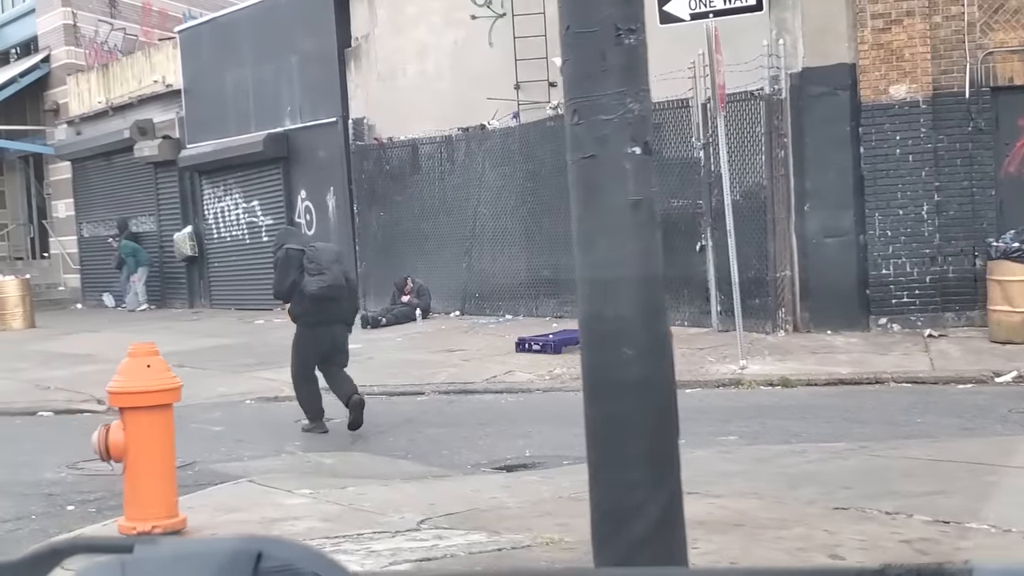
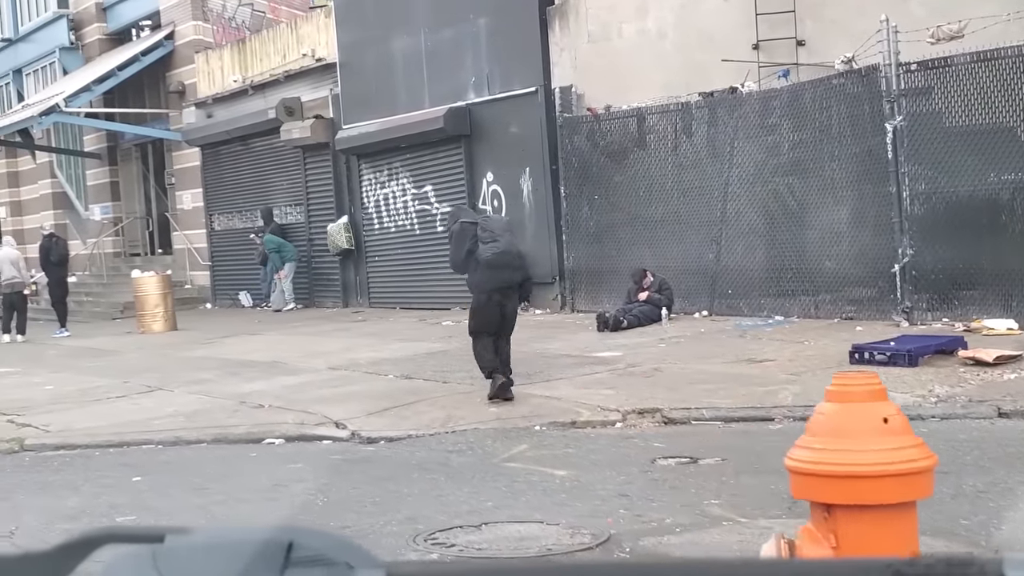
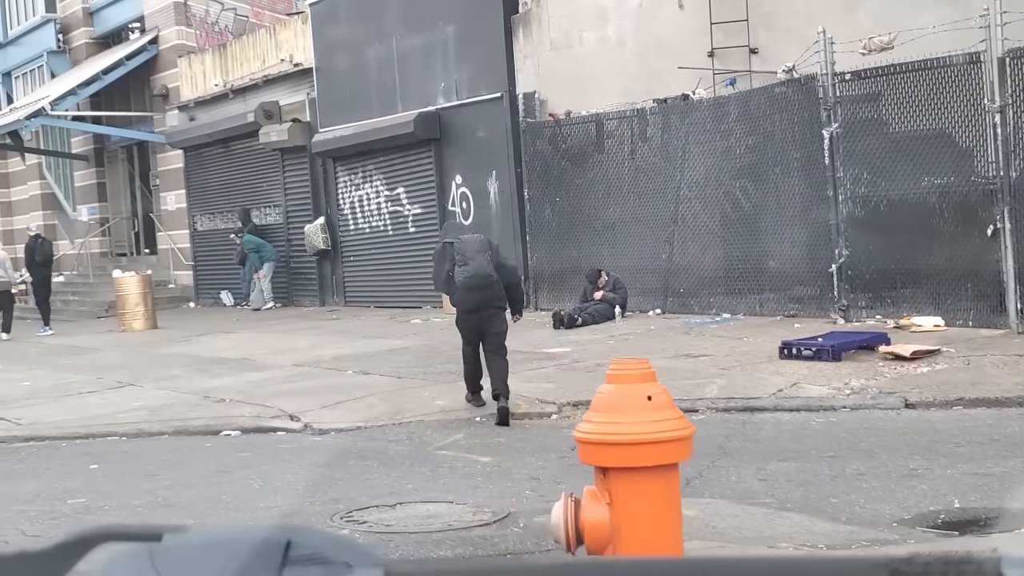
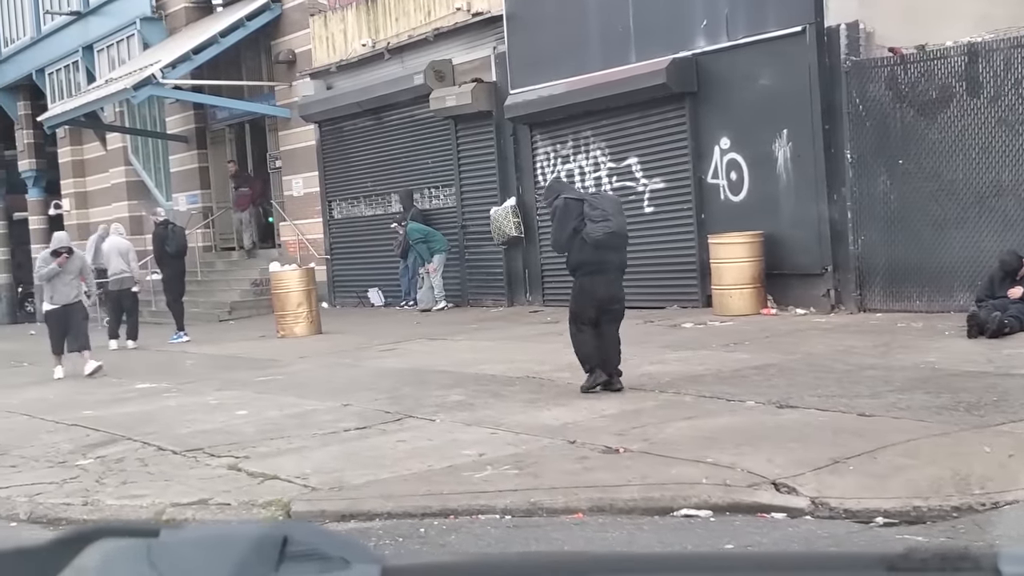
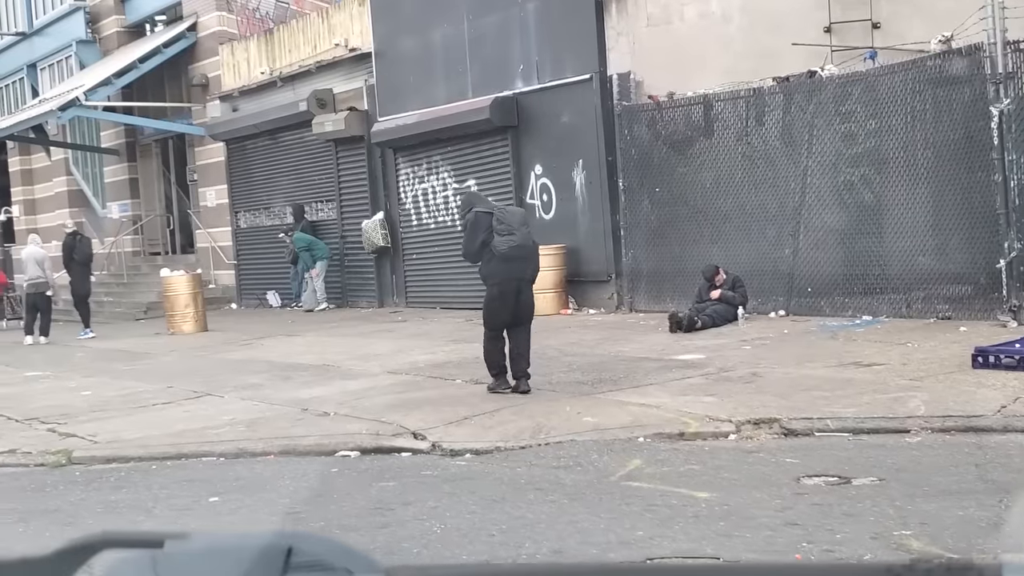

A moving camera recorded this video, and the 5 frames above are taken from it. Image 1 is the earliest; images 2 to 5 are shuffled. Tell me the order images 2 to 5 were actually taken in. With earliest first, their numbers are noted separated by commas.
3, 2, 5, 4
